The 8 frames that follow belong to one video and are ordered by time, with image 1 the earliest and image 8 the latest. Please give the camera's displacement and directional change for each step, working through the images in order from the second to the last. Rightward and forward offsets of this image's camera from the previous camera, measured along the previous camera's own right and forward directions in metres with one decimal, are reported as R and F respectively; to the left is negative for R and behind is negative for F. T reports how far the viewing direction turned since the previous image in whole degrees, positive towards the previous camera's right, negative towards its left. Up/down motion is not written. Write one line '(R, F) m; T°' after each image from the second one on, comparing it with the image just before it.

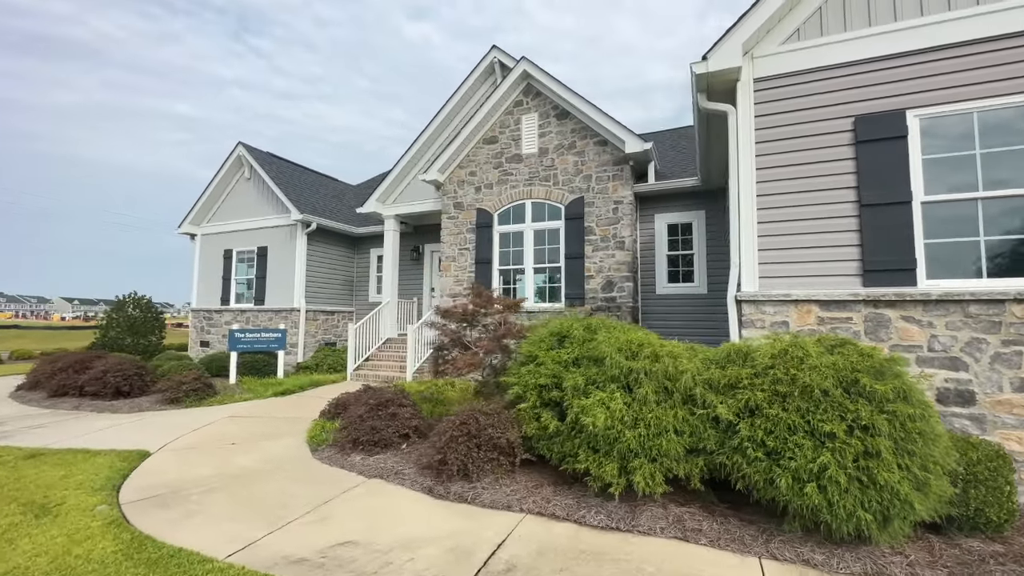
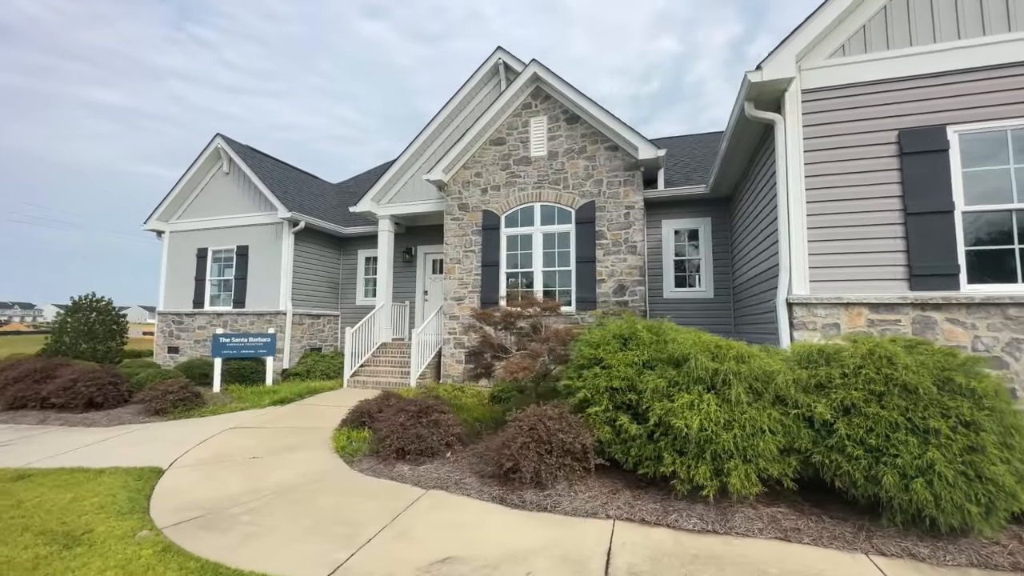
(-1.2, +0.2) m; +6°
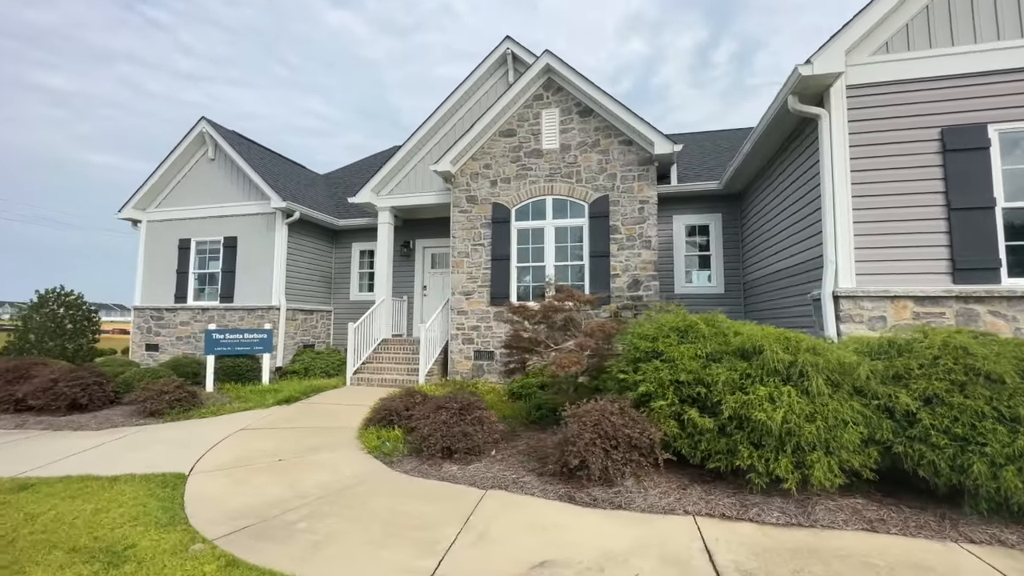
(-0.9, +0.2) m; +4°
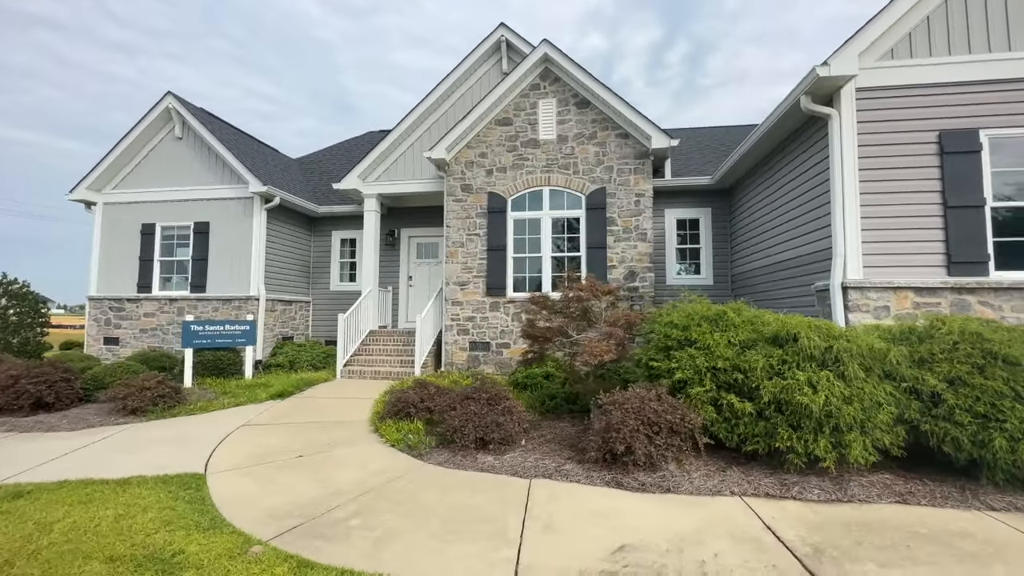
(-0.9, +0.1) m; +5°
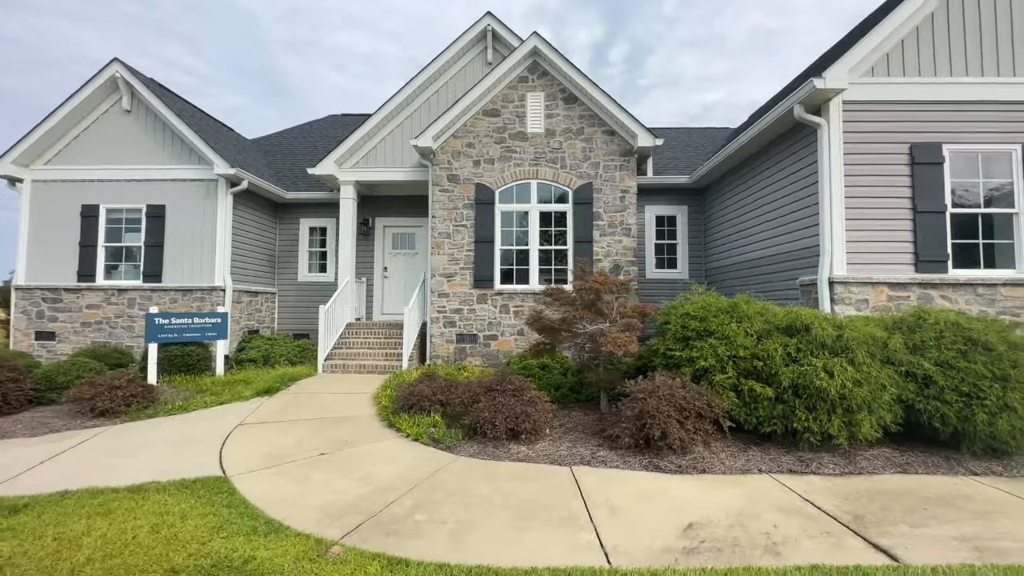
(-1.0, 0.0) m; +7°
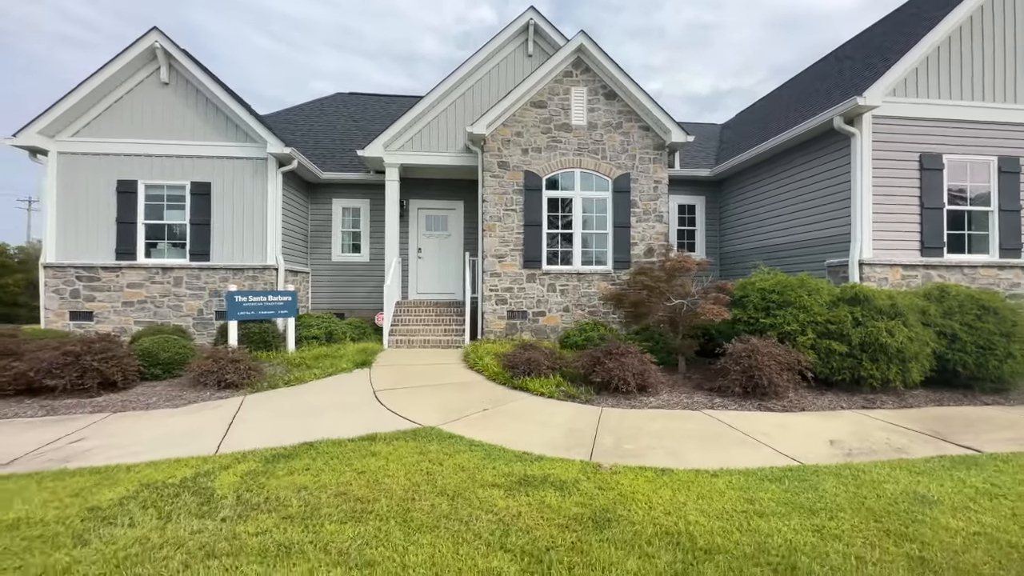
(-2.5, -0.7) m; +7°
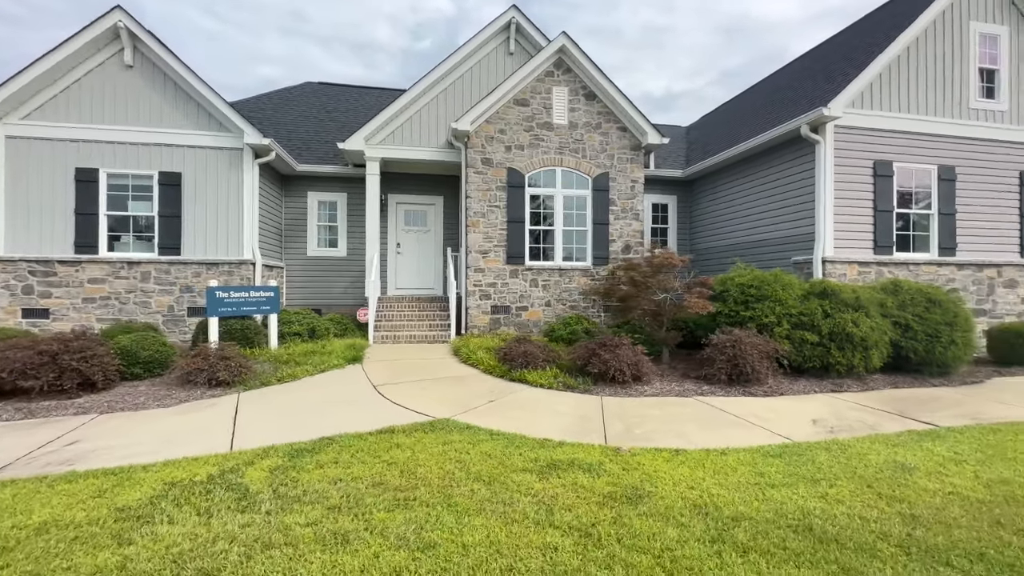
(-0.6, -0.2) m; +5°
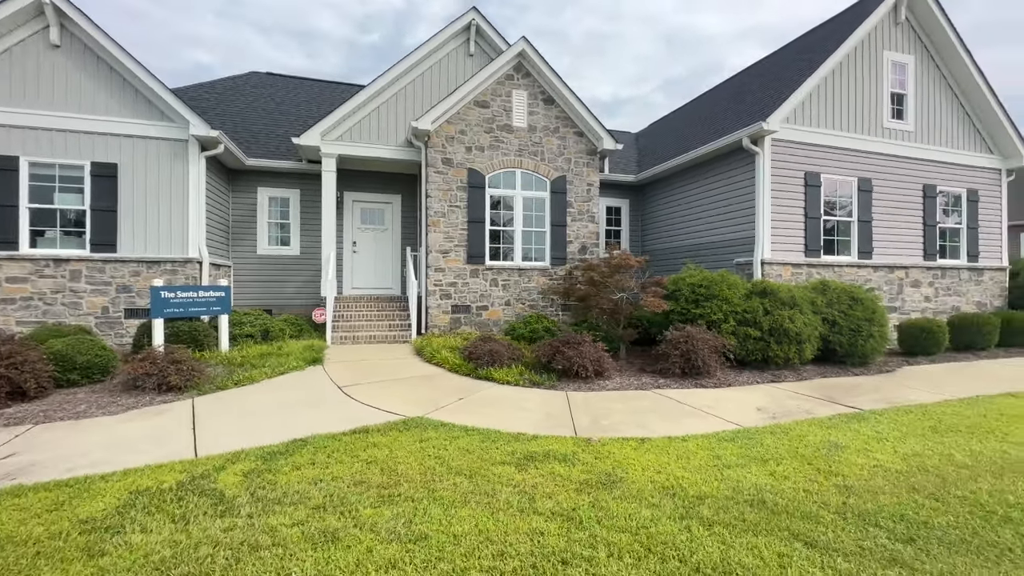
(-0.3, -0.1) m; +6°
